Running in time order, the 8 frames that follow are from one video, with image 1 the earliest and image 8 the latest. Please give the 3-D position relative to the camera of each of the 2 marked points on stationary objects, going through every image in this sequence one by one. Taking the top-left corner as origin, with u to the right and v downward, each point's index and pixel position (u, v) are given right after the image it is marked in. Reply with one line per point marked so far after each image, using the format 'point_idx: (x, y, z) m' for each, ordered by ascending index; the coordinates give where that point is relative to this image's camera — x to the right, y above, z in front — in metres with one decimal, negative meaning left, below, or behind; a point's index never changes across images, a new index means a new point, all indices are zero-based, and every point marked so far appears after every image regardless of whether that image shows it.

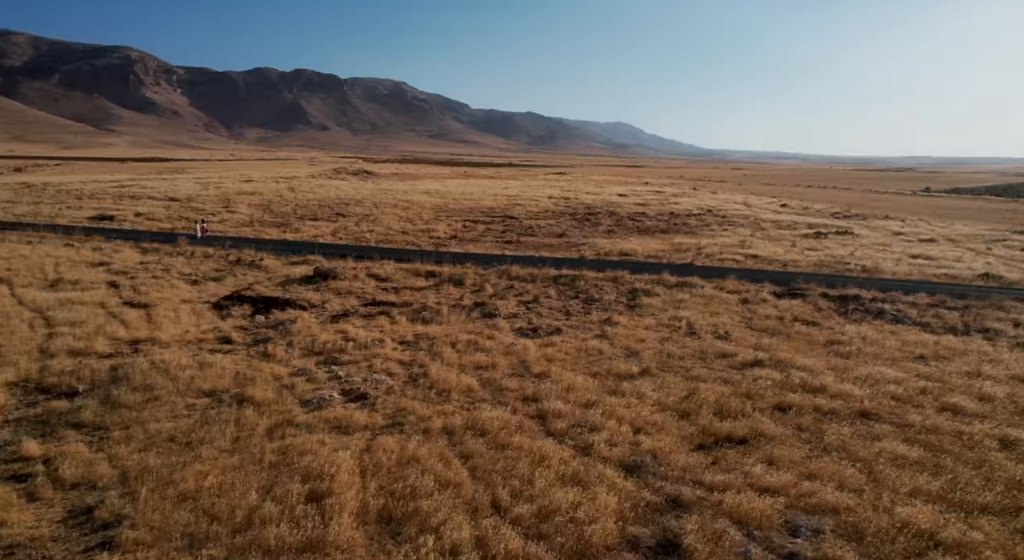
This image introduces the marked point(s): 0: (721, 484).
0: (+3.4, -3.3, +10.4) m
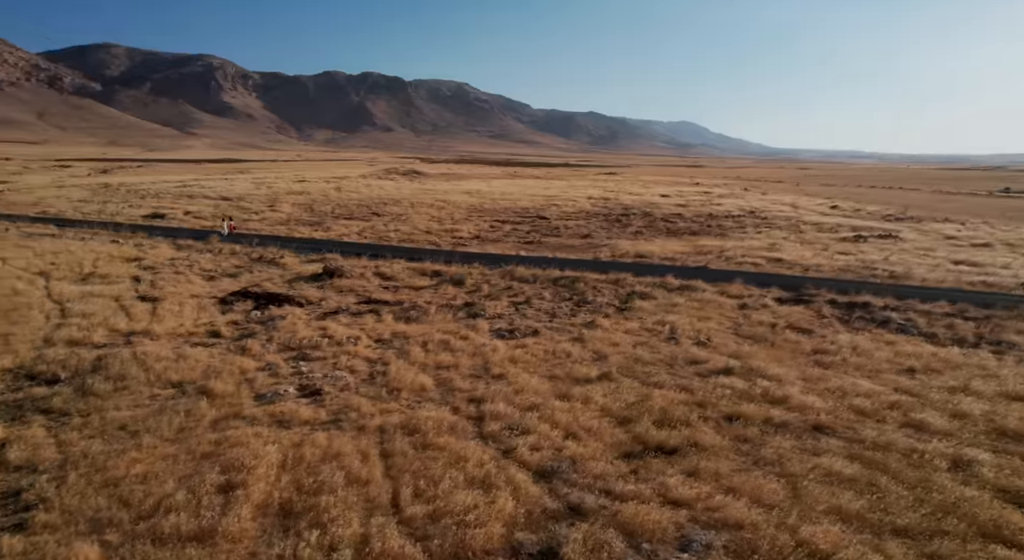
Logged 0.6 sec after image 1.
0: (+1.9, -3.4, +10.2) m
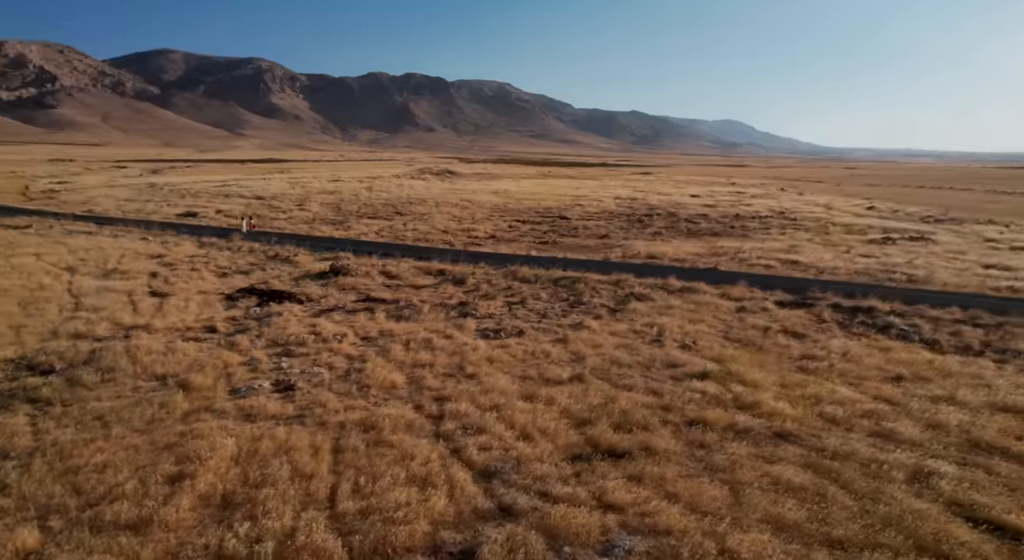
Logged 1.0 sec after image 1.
0: (+0.8, -3.4, +10.1) m
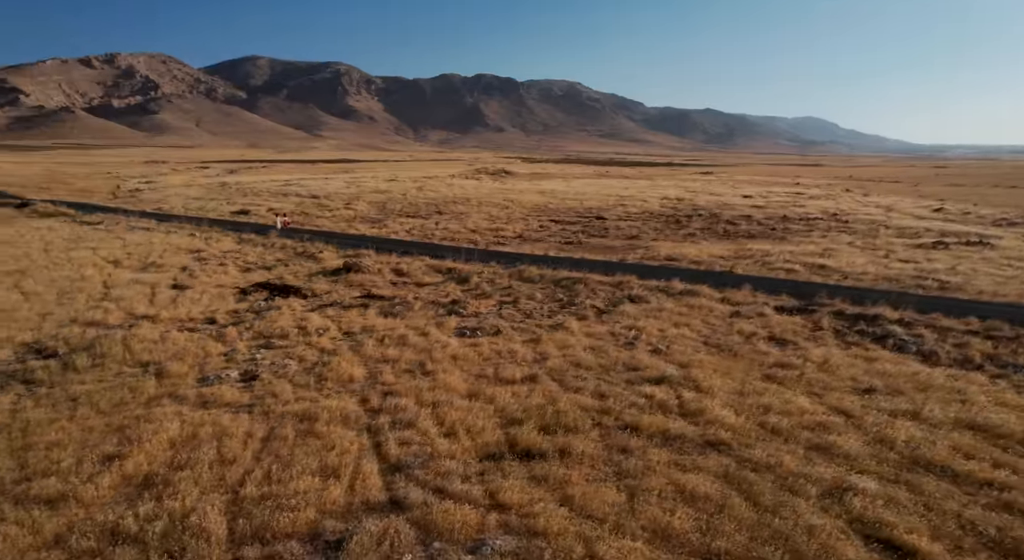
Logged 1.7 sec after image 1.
0: (-0.9, -3.4, +10.2) m
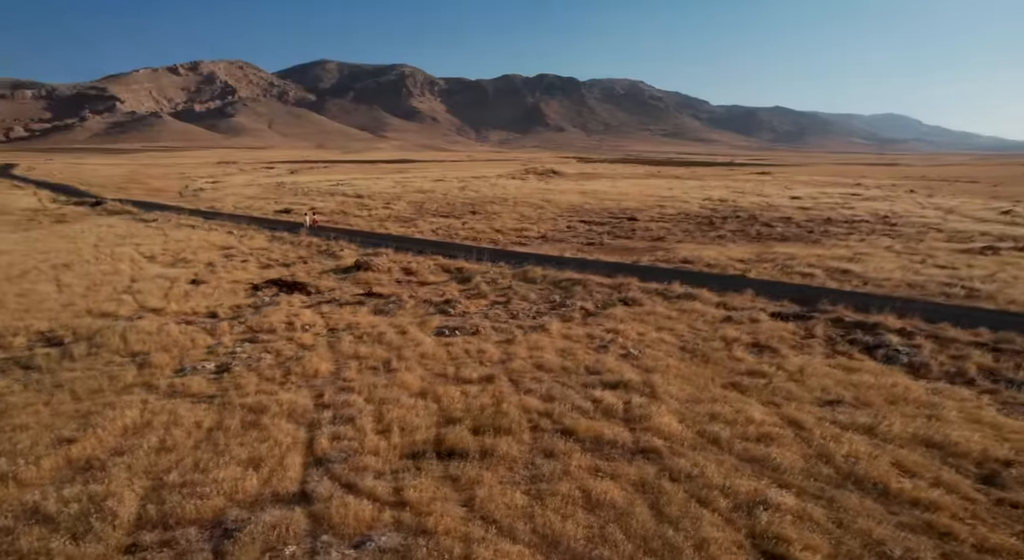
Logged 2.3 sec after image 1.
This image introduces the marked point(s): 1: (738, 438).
0: (-2.4, -3.4, +10.4) m
1: (+4.3, -3.0, +12.2) m
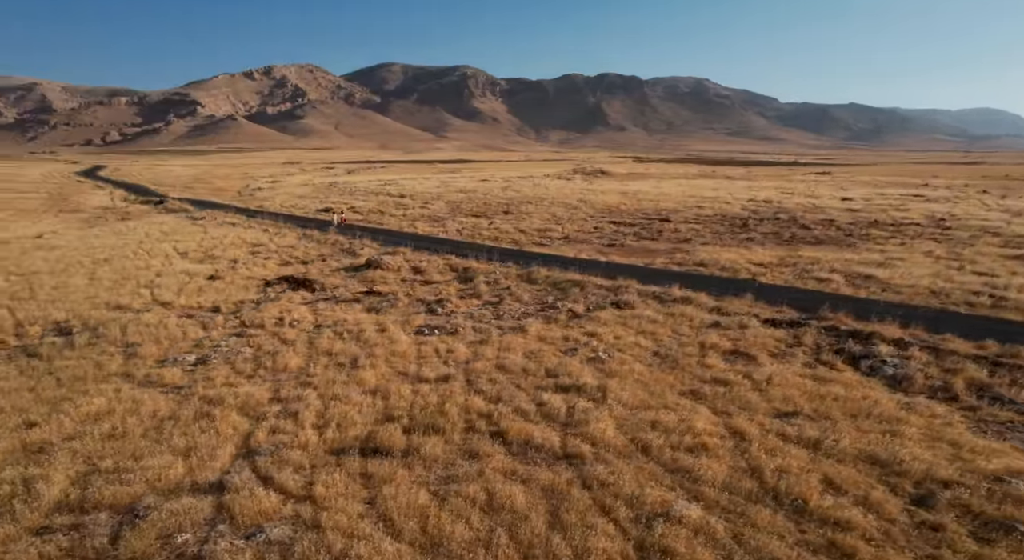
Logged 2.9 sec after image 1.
0: (-3.9, -3.4, +10.7) m
1: (+2.9, -3.1, +11.8) m
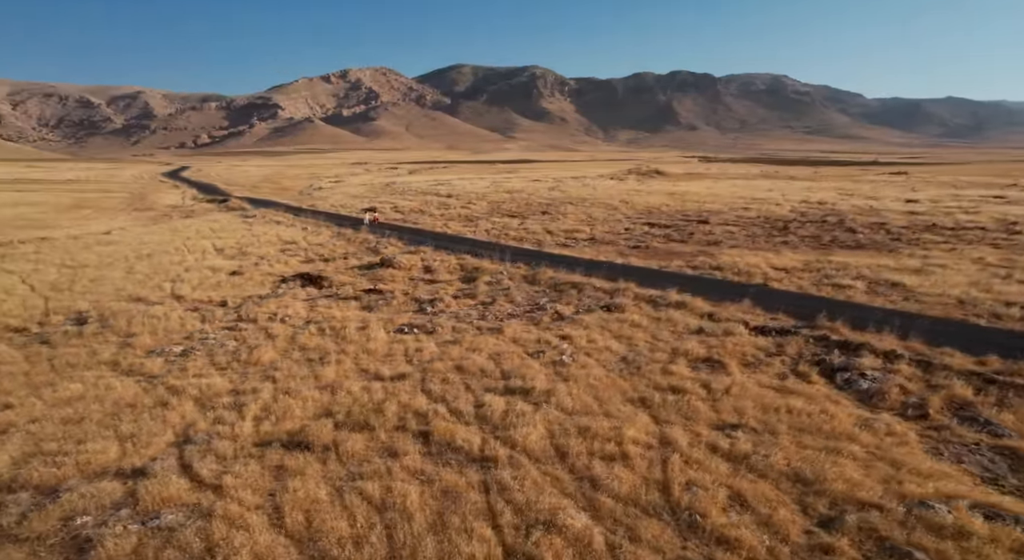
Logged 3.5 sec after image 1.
0: (-5.5, -3.3, +11.1) m
1: (+1.4, -3.1, +11.5) m
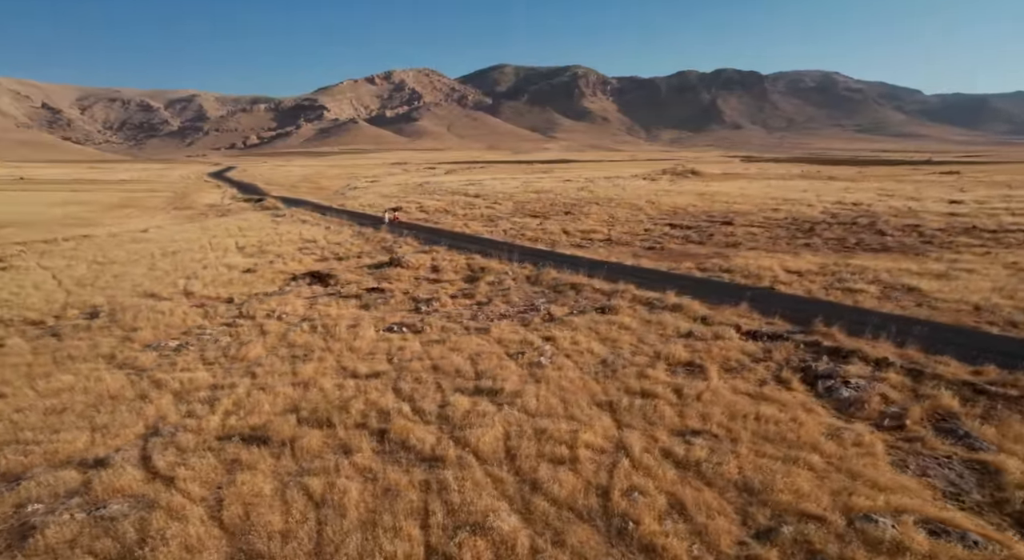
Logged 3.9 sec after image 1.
0: (-6.4, -3.3, +11.5) m
1: (+0.5, -3.2, +11.5) m
